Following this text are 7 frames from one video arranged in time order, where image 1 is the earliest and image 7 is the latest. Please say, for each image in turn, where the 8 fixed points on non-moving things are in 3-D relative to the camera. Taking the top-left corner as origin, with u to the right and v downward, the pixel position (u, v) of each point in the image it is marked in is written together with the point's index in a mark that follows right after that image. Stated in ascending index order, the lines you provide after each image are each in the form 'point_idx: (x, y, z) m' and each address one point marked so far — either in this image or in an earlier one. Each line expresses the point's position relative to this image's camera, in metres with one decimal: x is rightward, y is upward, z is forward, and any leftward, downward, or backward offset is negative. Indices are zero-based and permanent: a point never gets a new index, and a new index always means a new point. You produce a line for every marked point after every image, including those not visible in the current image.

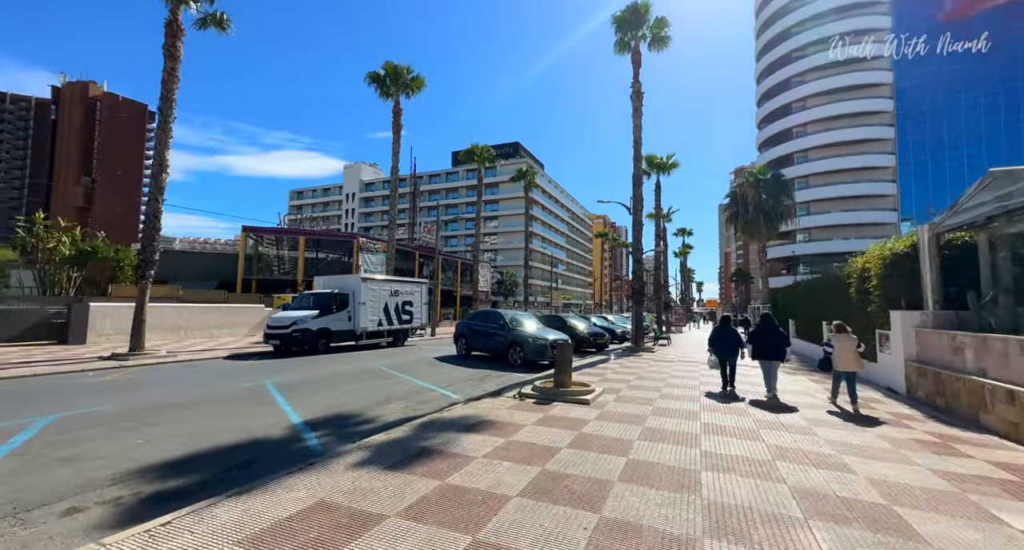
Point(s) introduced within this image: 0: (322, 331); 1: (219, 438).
0: (-6.8, -2.0, +15.1) m
1: (-3.6, -2.0, +5.2) m
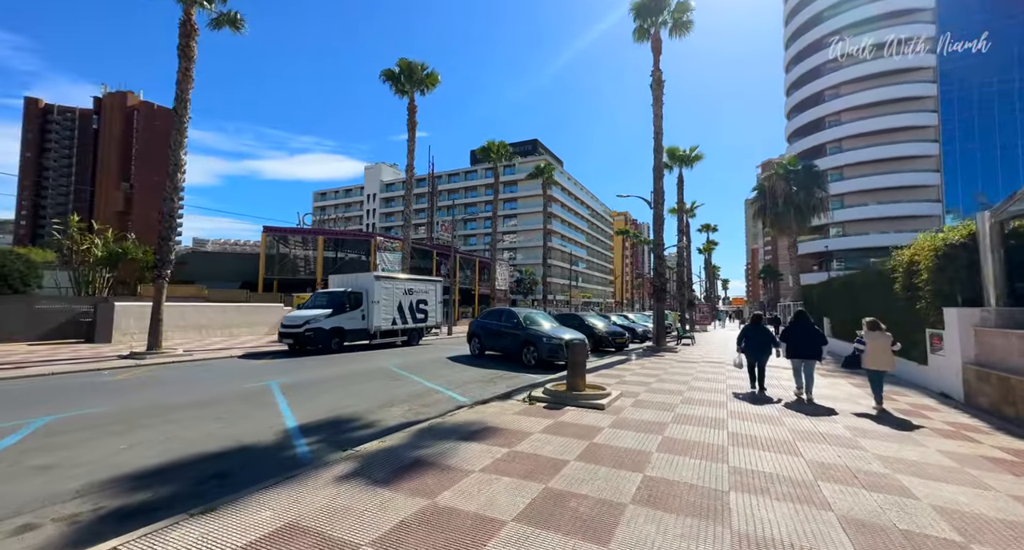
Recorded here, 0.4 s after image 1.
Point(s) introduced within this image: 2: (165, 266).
0: (-6.3, -1.9, +14.9) m
1: (-3.5, -2.0, +4.9) m
2: (-10.6, +0.3, +13.0) m
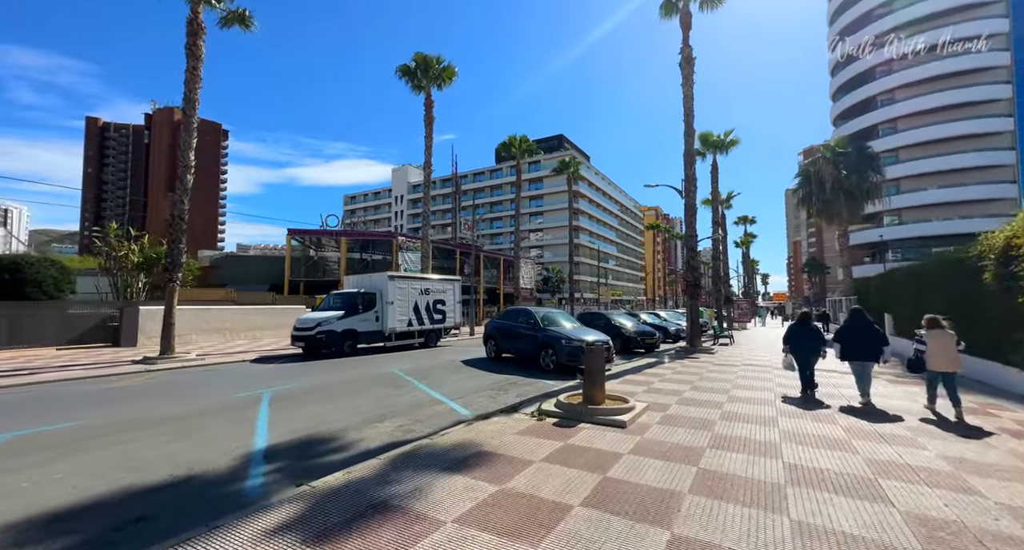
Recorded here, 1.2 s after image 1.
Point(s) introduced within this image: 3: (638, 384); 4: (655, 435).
0: (-5.6, -1.9, +14.4) m
1: (-3.6, -2.0, +4.2) m
2: (-10.1, +0.2, +12.7) m
3: (+2.8, -2.5, +9.5) m
4: (+1.8, -2.0, +5.3) m
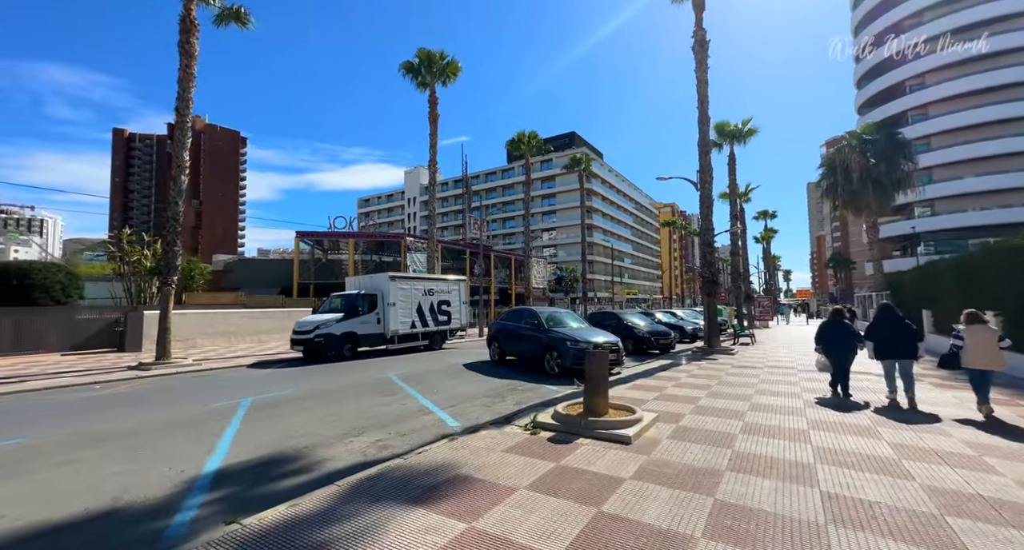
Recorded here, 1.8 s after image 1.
0: (-5.4, -2.0, +13.9) m
1: (-3.8, -2.0, +3.6) m
2: (-10.0, +0.1, +12.4) m
3: (+2.8, -2.4, +8.7) m
4: (+1.6, -1.9, +4.6) m
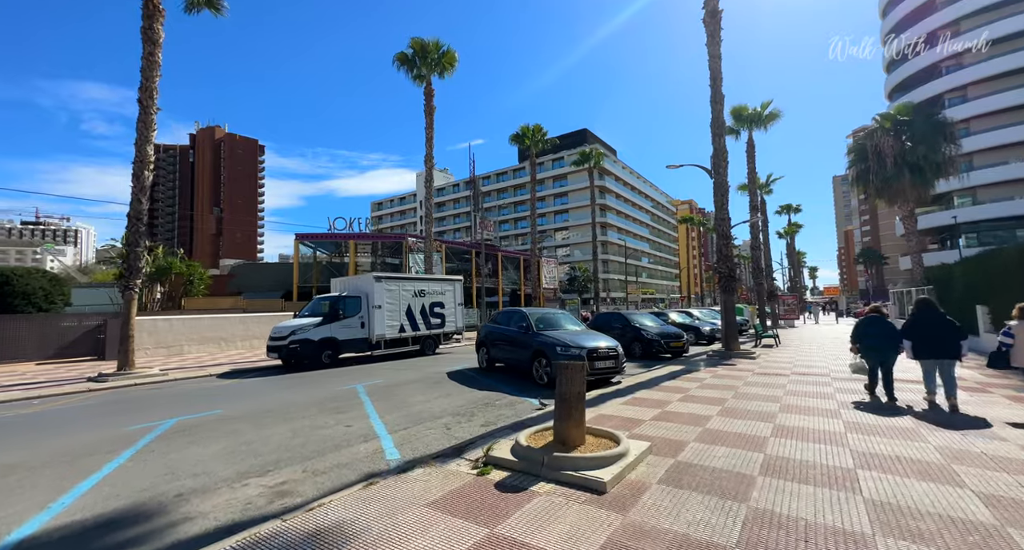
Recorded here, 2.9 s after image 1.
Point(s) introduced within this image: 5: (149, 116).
0: (-5.6, -2.0, +12.9) m
1: (-4.4, -1.9, +2.5) m
2: (-10.3, 0.0, +11.6) m
3: (+2.4, -2.2, +7.3) m
4: (+1.1, -1.8, +3.2) m
5: (-10.1, +4.4, +11.8) m
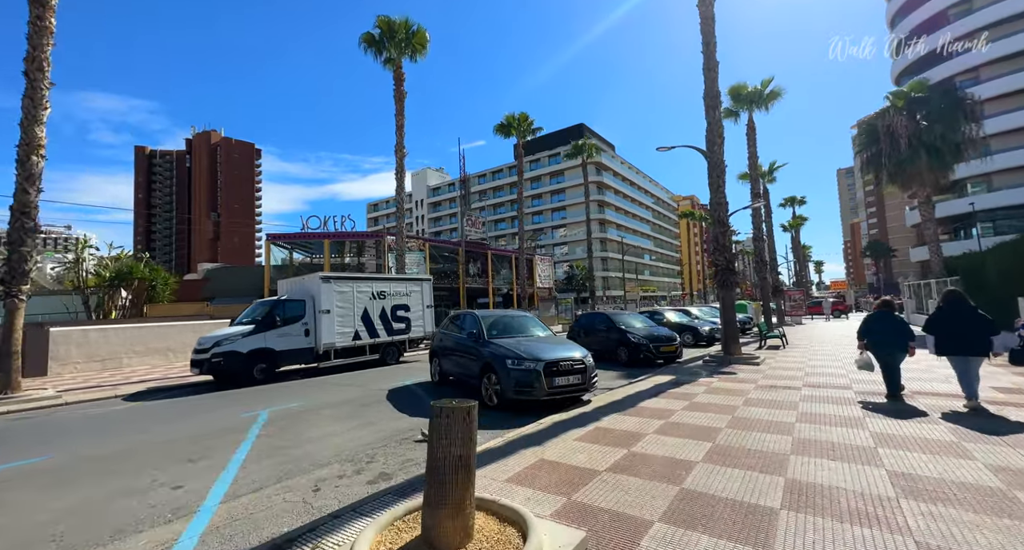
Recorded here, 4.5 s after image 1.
0: (-6.6, -2.0, +11.1) m
1: (-5.4, -1.9, +0.8) m
2: (-11.3, -0.1, +9.9) m
3: (+1.4, -2.1, +5.5) m
4: (0.0, -1.7, +1.4) m
5: (-11.2, +4.3, +10.1) m
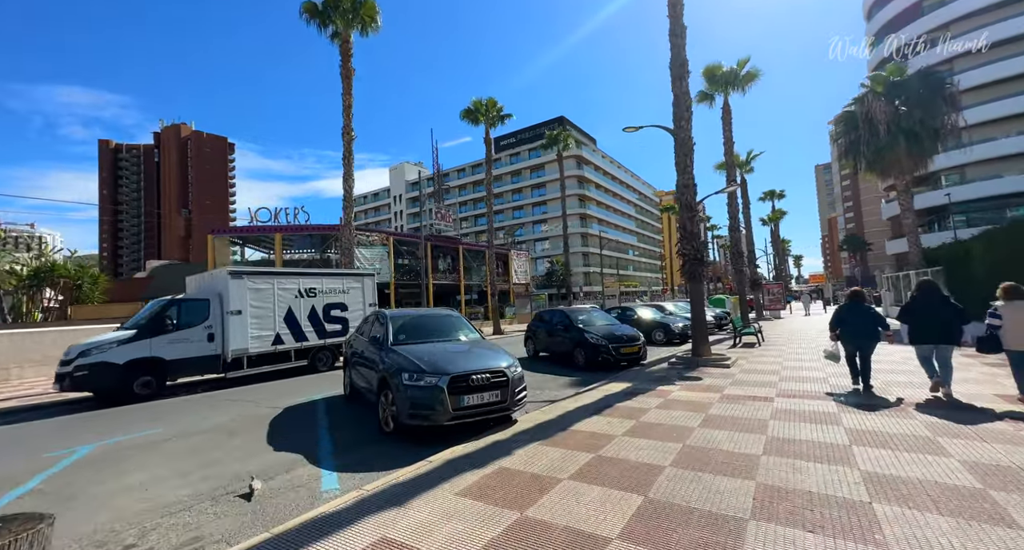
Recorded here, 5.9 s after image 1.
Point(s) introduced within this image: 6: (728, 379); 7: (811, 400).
0: (-8.0, -1.9, +9.4) m
1: (-6.5, -1.9, -0.9) m
2: (-12.7, -0.1, +8.0) m
3: (+0.2, -2.0, +4.1) m
4: (-1.1, -1.6, -0.1) m
5: (-12.6, +4.4, +8.1) m
6: (+4.6, -2.3, +9.0) m
7: (+4.8, -2.2, +6.9) m
